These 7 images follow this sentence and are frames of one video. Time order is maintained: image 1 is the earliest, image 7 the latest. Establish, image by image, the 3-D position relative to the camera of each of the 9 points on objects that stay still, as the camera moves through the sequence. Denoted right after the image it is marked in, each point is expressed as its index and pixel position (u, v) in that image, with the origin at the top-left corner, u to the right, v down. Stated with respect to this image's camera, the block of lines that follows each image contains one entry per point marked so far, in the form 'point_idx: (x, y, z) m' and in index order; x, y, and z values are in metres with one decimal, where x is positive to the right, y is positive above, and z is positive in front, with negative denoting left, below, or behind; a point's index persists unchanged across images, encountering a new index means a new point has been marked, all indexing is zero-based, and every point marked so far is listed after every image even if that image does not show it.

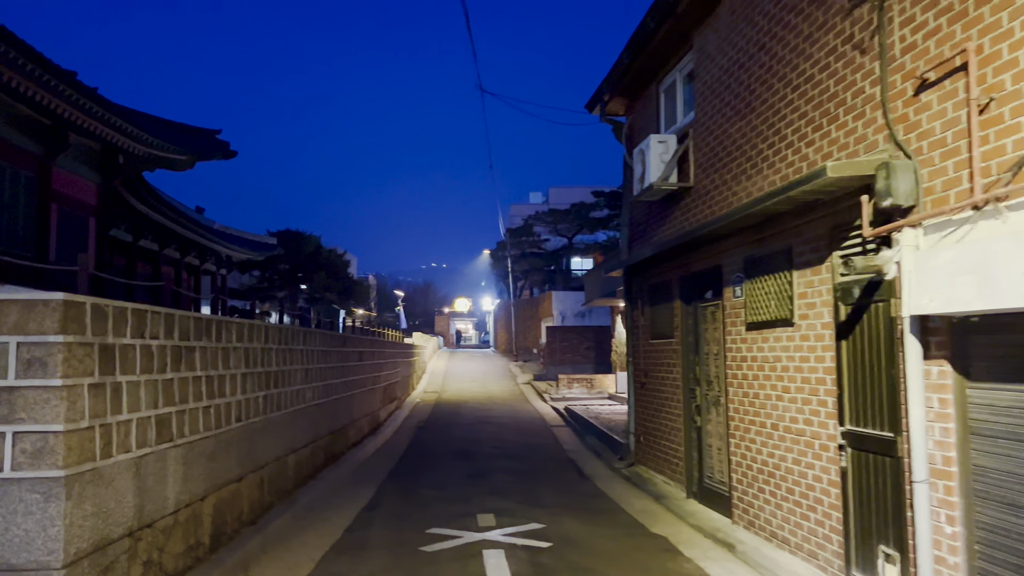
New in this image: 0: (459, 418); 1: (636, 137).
0: (-1.2, -3.1, +18.3) m
1: (+1.7, +2.1, +10.7) m
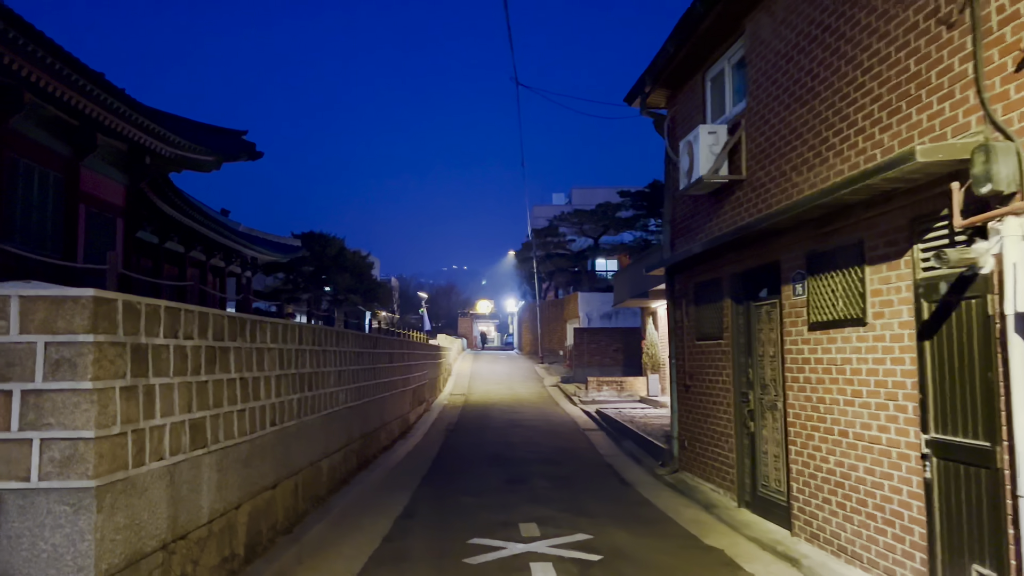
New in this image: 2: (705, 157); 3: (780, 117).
0: (-0.5, -3.1, +17.9) m
1: (+2.2, +2.1, +10.3) m
2: (+2.0, +1.4, +8.2) m
3: (+2.5, +1.6, +7.4) m
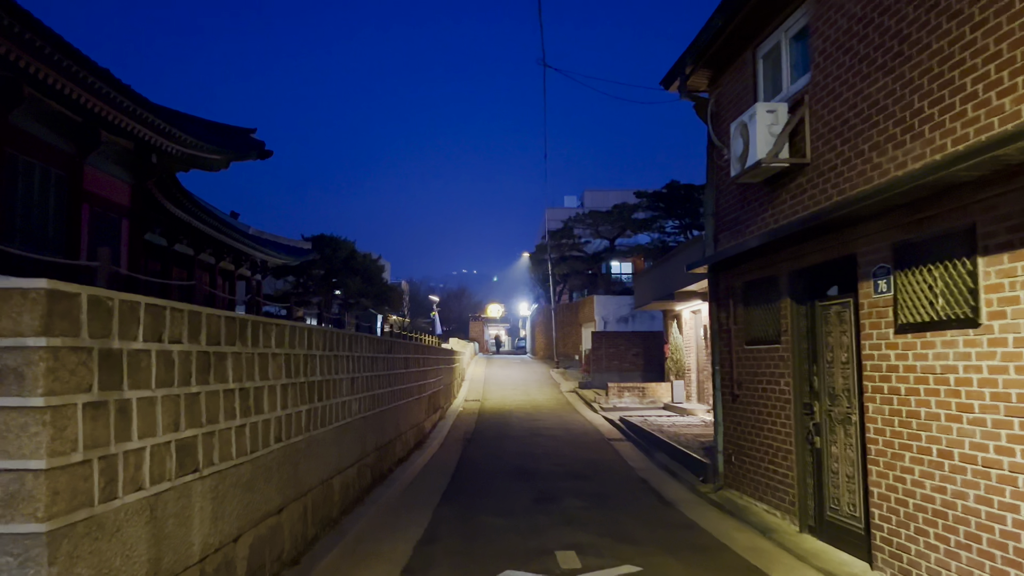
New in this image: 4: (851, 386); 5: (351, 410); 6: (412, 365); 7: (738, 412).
0: (-0.1, -3.1, +17.0) m
1: (+2.5, +2.1, +9.4) m
2: (+2.4, +1.4, +7.3) m
3: (+2.9, +1.7, +6.5) m
4: (+2.9, -0.8, +6.6) m
5: (-1.8, -1.4, +8.8) m
6: (-1.8, -1.4, +14.1) m
7: (+2.6, -1.4, +8.9) m
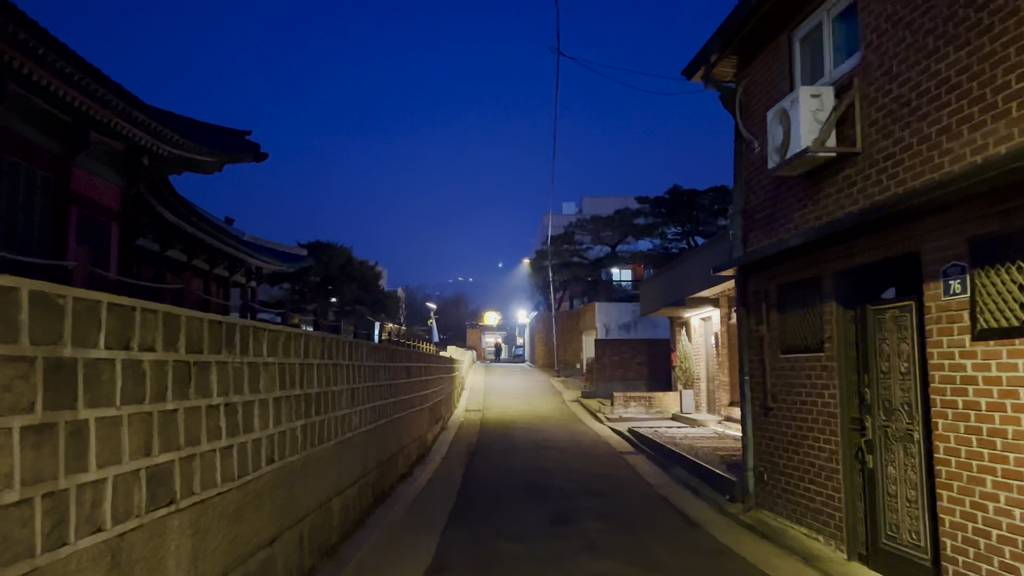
0: (0.0, -3.2, +16.3) m
1: (+2.7, +2.1, +8.7) m
2: (+2.5, +1.4, +6.6) m
3: (+3.0, +1.6, +5.8) m
4: (+3.0, -0.8, +5.9) m
5: (-1.7, -1.4, +8.1) m
6: (-1.7, -1.5, +13.4) m
7: (+2.7, -1.5, +8.2) m
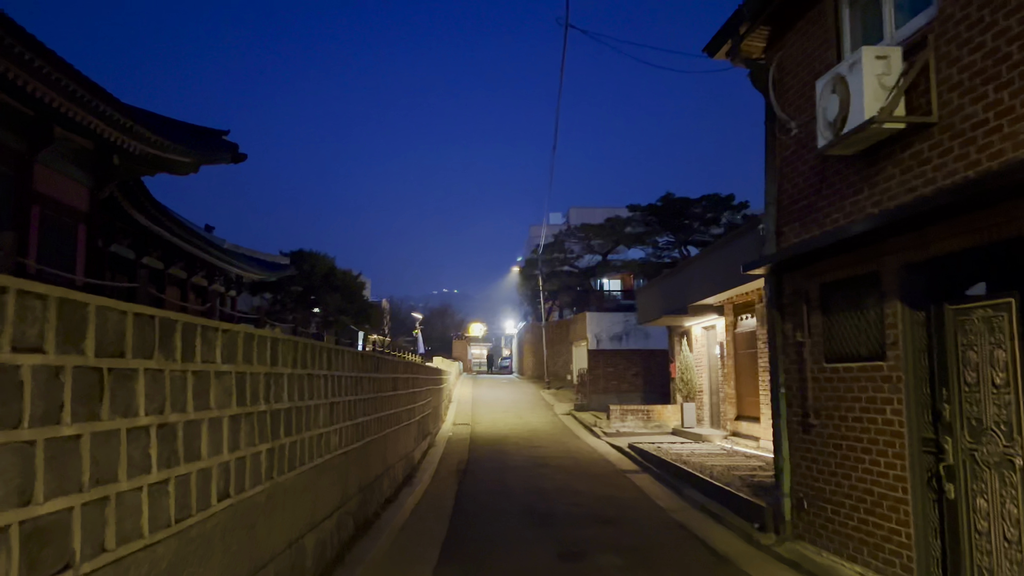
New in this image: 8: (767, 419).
0: (-0.1, -3.3, +15.2) m
1: (+2.7, +2.0, +7.7) m
2: (+2.6, +1.4, +5.6) m
3: (+3.1, +1.7, +4.8) m
4: (+3.1, -0.8, +4.8) m
5: (-1.6, -1.4, +6.9) m
6: (-1.8, -1.5, +12.2) m
7: (+2.8, -1.5, +7.2) m
8: (+4.8, -2.5, +14.6) m
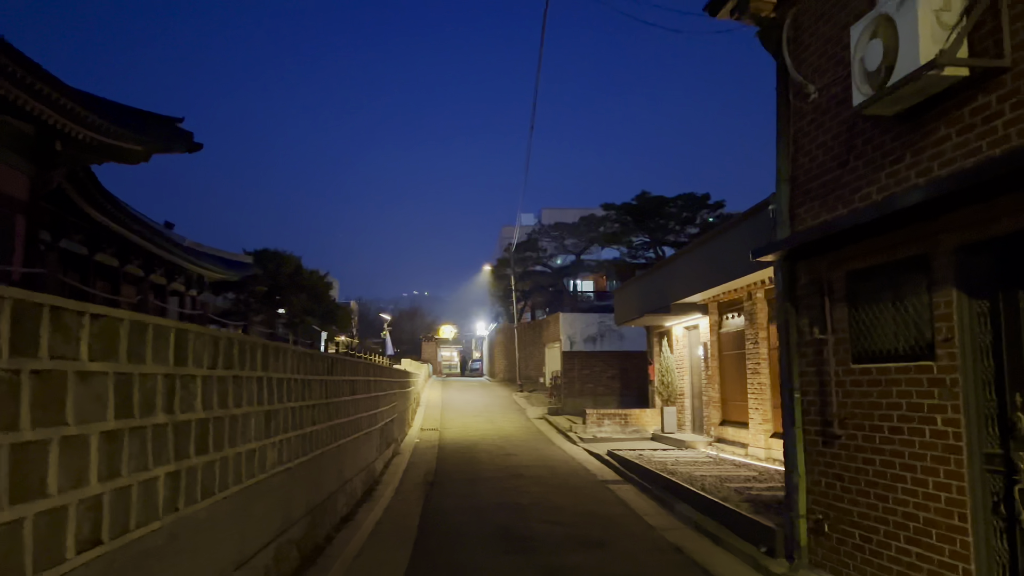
0: (-0.6, -3.3, +14.0) m
1: (+2.5, +2.1, +6.7) m
2: (+2.5, +1.5, +4.6) m
3: (+3.0, +1.8, +3.8) m
4: (+3.0, -0.7, +3.8) m
5: (-1.8, -1.3, +5.8) m
6: (-2.2, -1.4, +11.0) m
7: (+2.6, -1.4, +6.2) m
8: (+4.3, -2.4, +13.7) m
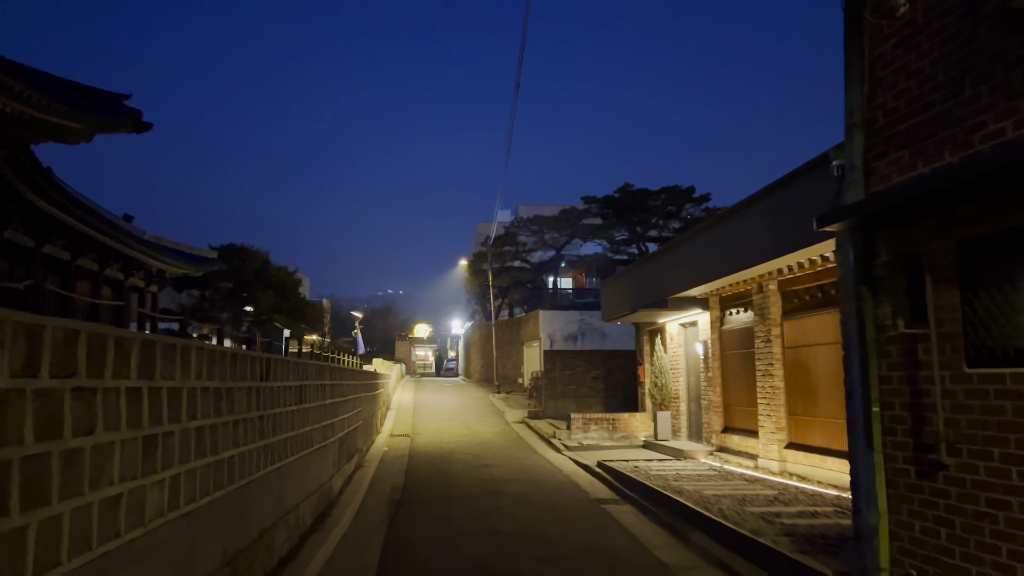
0: (-0.9, -3.1, +12.3) m
1: (+2.4, +2.3, +5.1) m
2: (+2.4, +1.6, +3.0) m
3: (+3.0, +1.9, +2.2) m
4: (+3.0, -0.6, +2.2) m
5: (-1.9, -1.1, +4.0) m
6: (-2.4, -1.3, +9.2) m
7: (+2.5, -1.2, +4.6) m
8: (+4.0, -2.3, +12.1) m
